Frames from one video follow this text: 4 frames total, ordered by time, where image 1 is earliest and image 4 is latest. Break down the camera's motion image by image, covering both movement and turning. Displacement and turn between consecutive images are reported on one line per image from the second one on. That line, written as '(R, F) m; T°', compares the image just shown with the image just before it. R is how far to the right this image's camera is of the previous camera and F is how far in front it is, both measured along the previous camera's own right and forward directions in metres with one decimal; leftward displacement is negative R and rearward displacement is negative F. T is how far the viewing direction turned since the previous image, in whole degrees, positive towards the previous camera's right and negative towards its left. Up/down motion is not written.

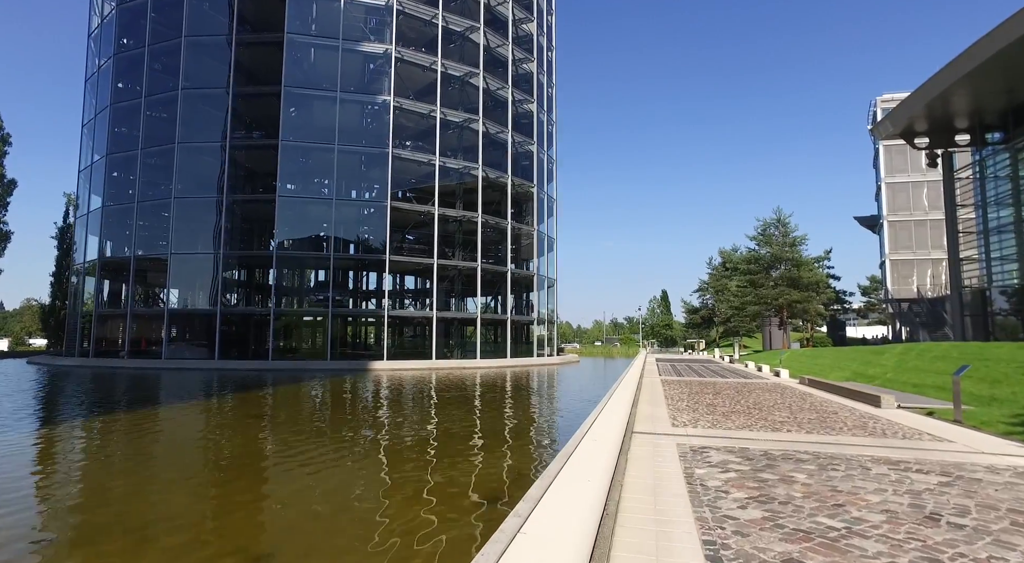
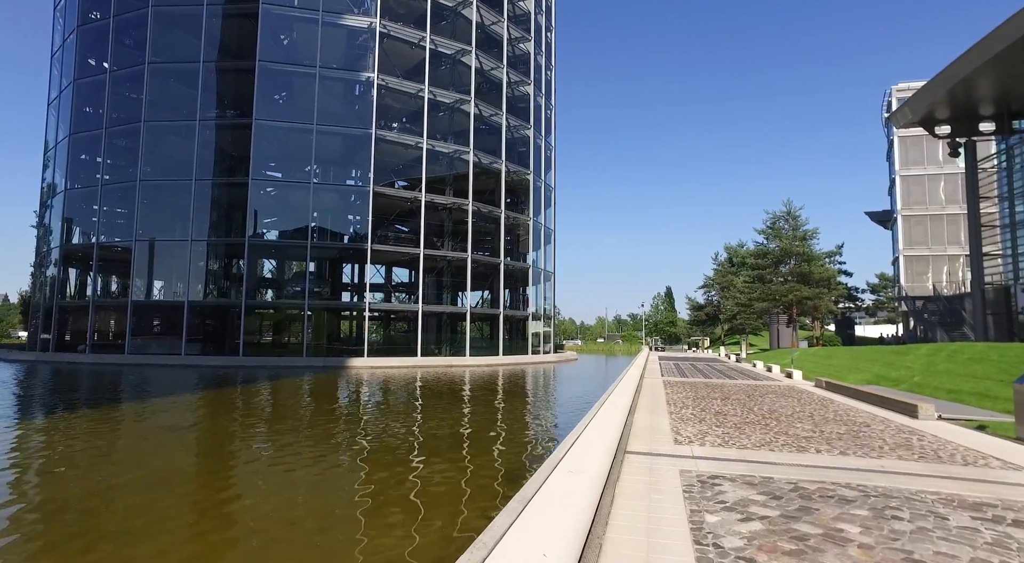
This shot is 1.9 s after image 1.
(+0.5, +1.8) m; 0°
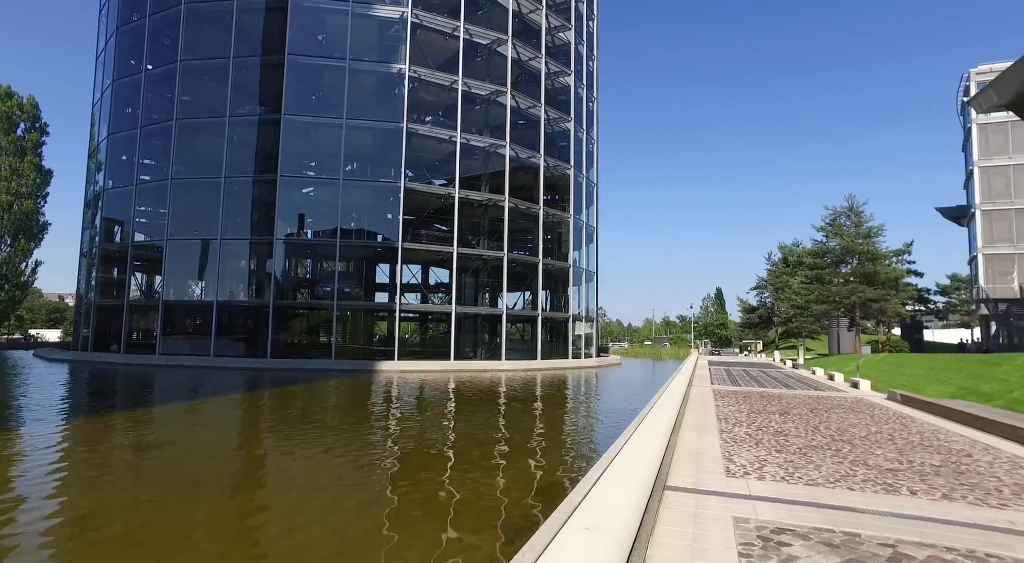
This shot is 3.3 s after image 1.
(+0.4, +1.3) m; -4°
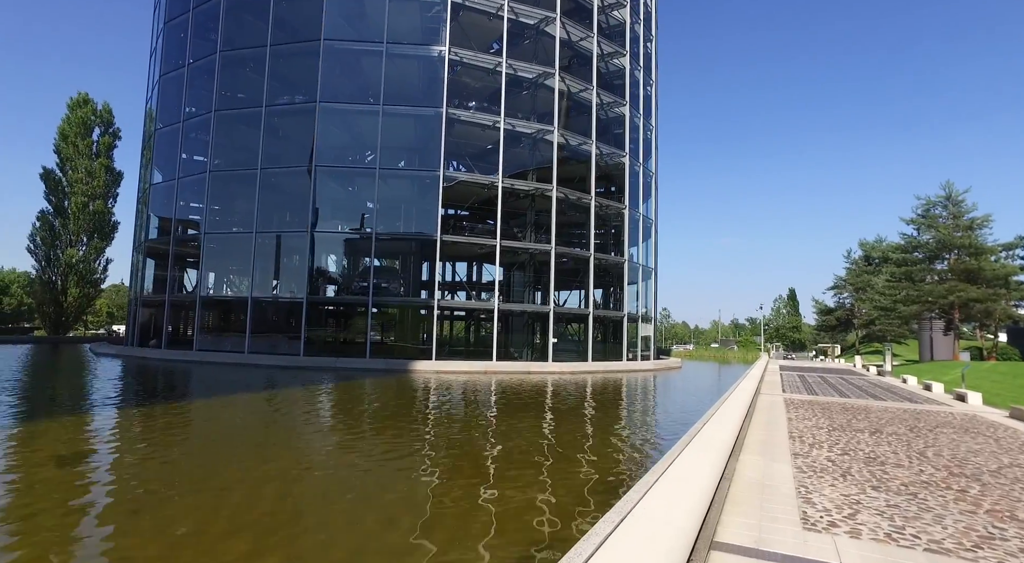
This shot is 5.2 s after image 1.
(+0.6, +1.8) m; -6°
